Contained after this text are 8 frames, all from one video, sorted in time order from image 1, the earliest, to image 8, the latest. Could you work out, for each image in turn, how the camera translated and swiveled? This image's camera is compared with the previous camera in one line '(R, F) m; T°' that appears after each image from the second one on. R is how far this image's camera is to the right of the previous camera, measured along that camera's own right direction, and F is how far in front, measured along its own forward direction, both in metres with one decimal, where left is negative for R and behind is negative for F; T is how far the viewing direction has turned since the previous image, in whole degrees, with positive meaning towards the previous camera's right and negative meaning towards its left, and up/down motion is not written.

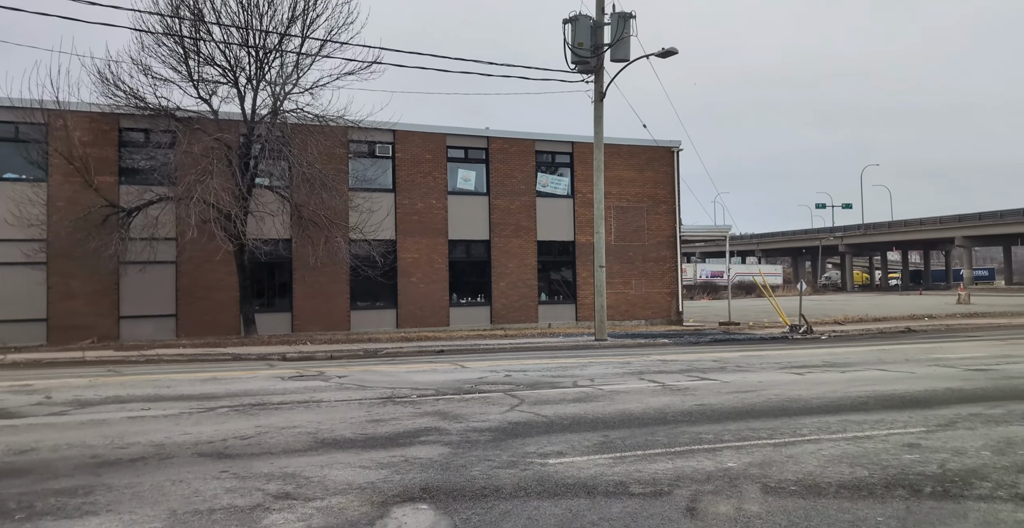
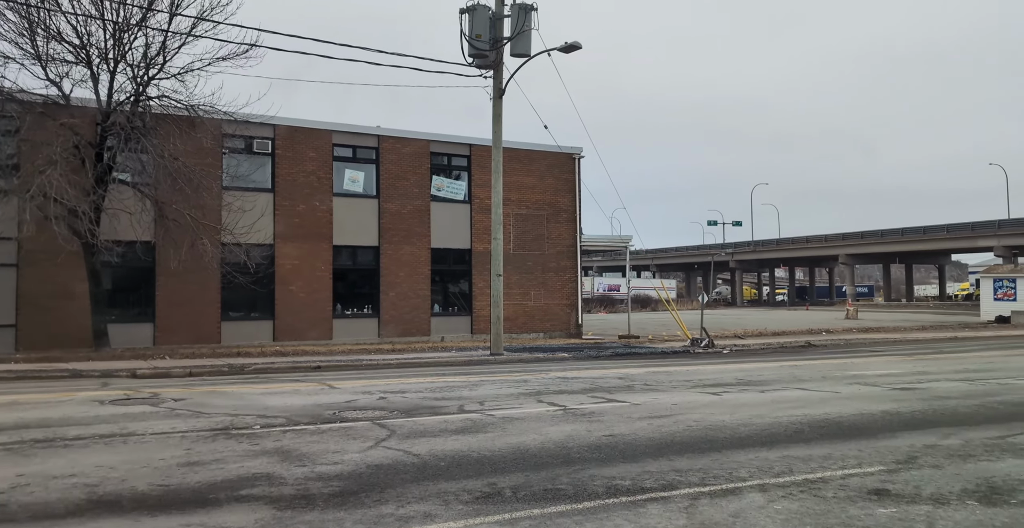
(+0.2, +1.6) m; +6°
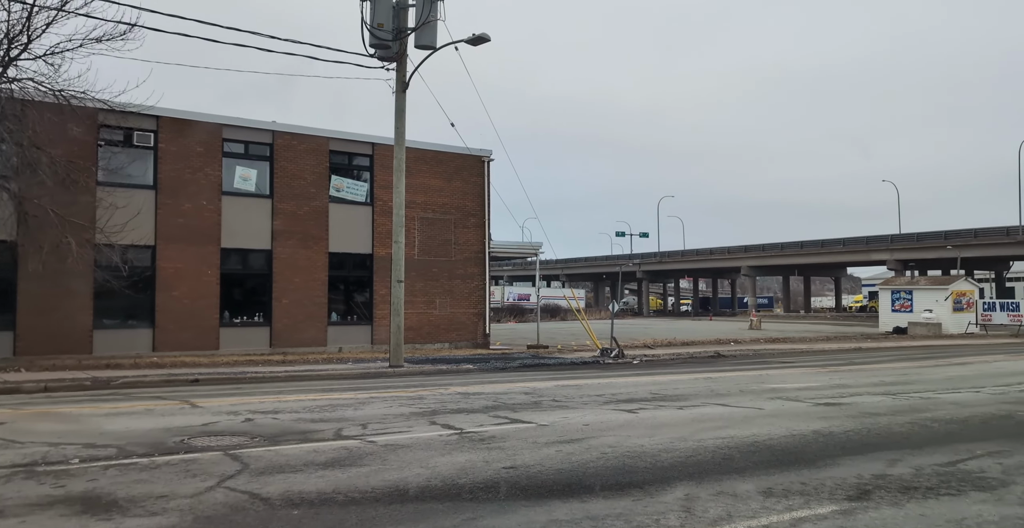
(+0.2, +1.1) m; +6°
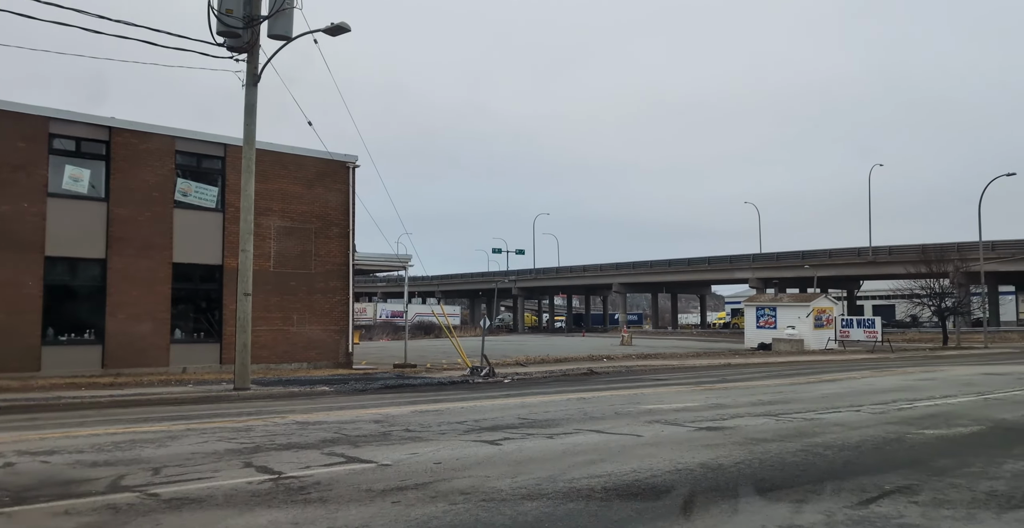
(+0.3, +1.3) m; +8°
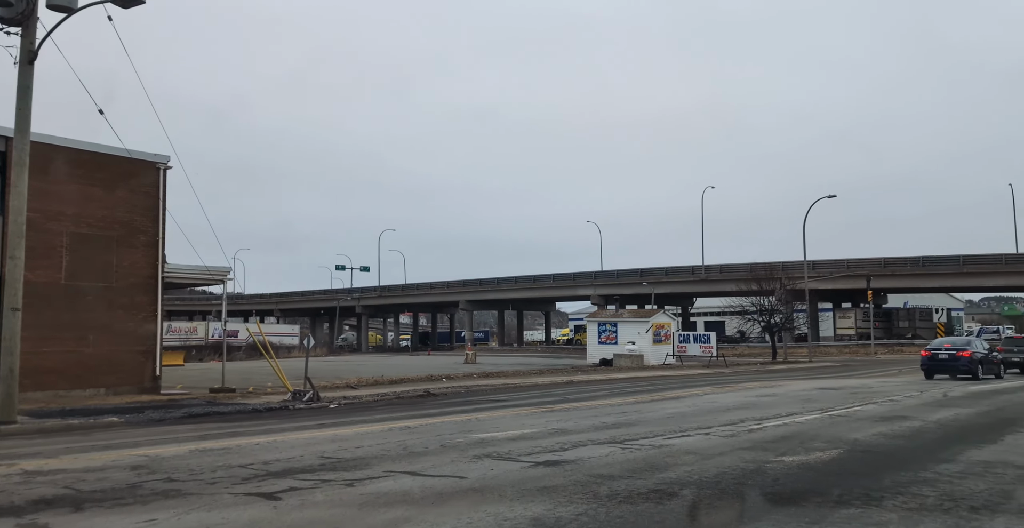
(+0.4, +1.5) m; +10°
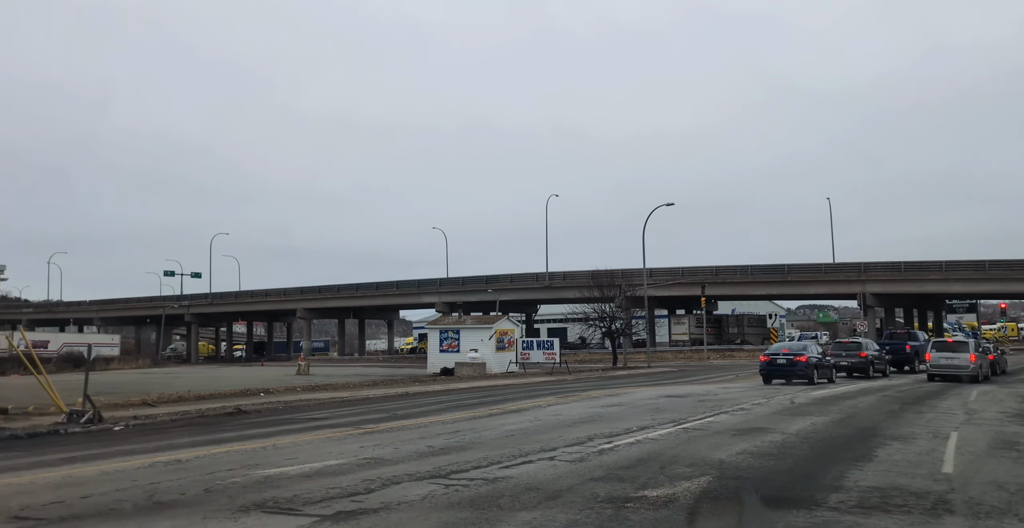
(+0.4, +1.9) m; +10°
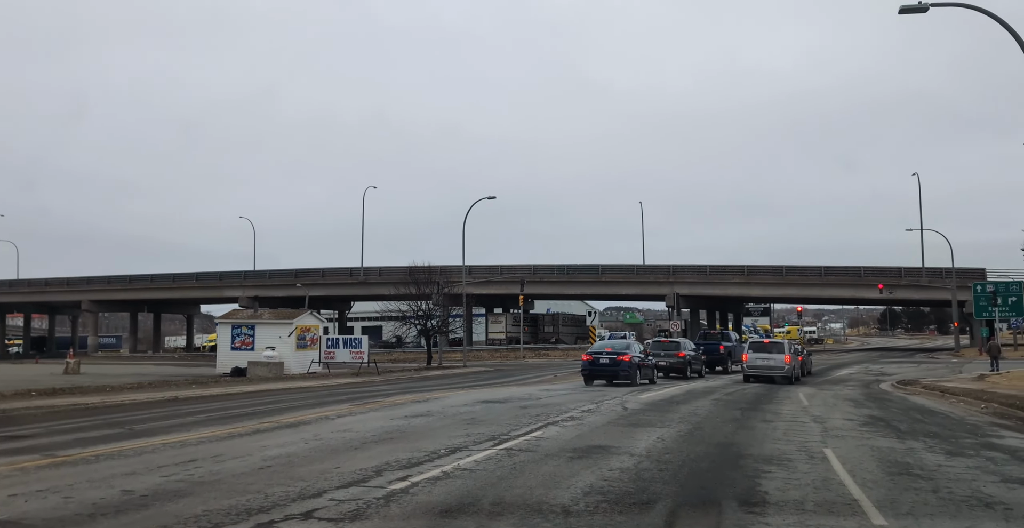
(+0.5, +3.0) m; +12°
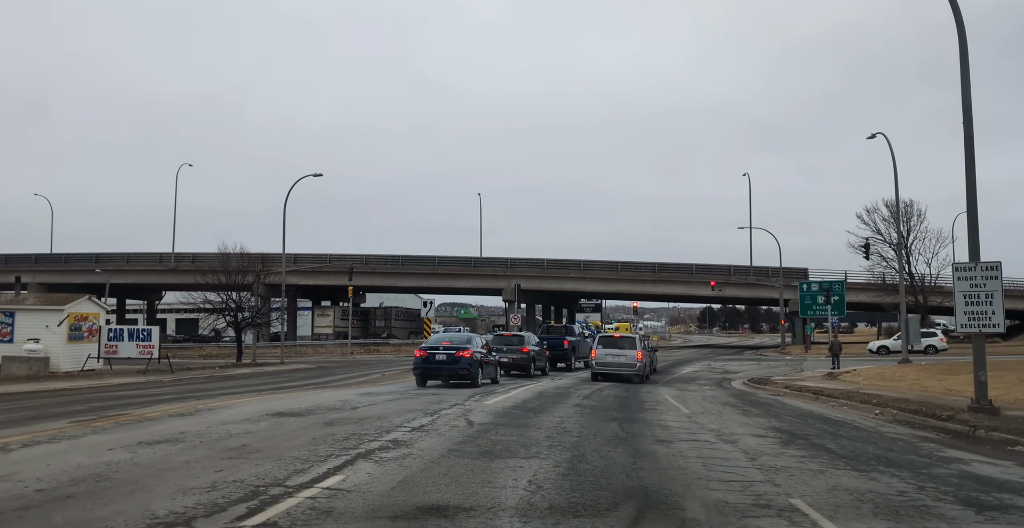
(+0.3, +4.1) m; +11°
